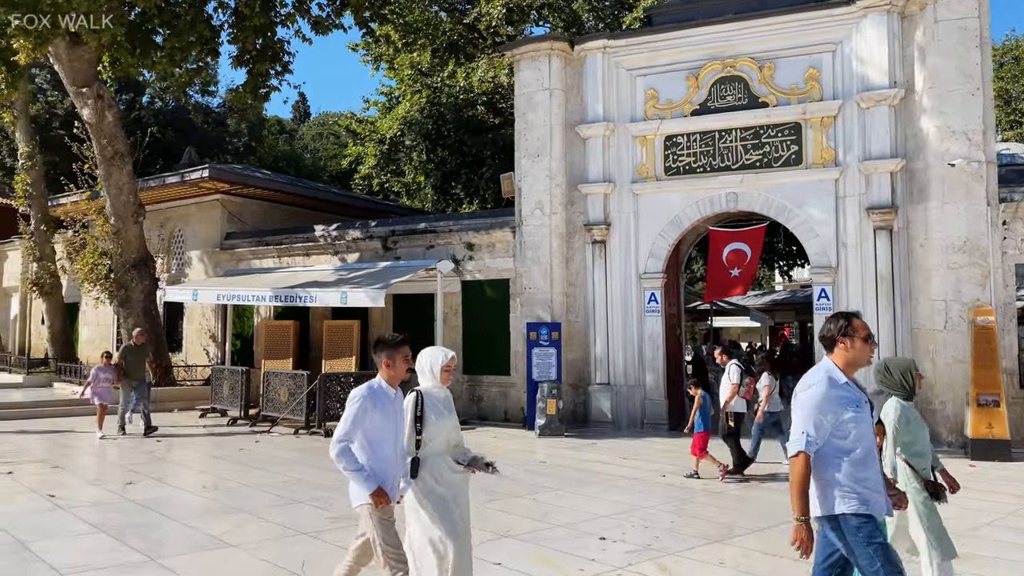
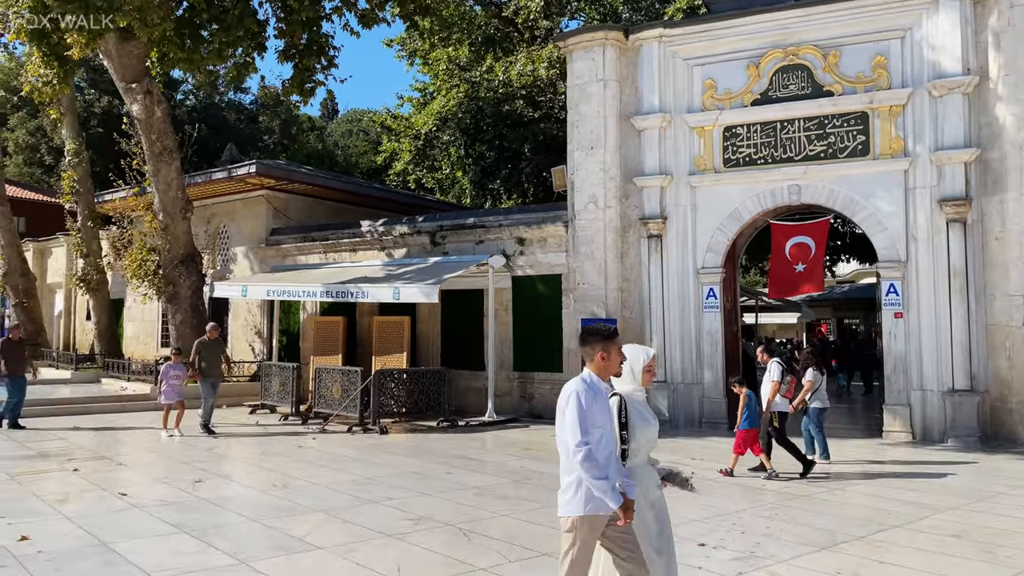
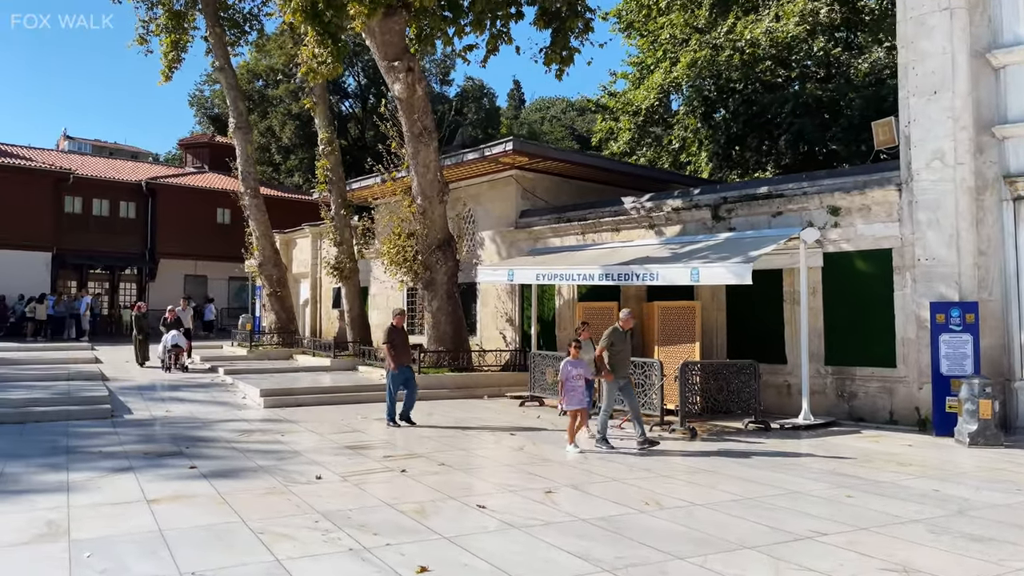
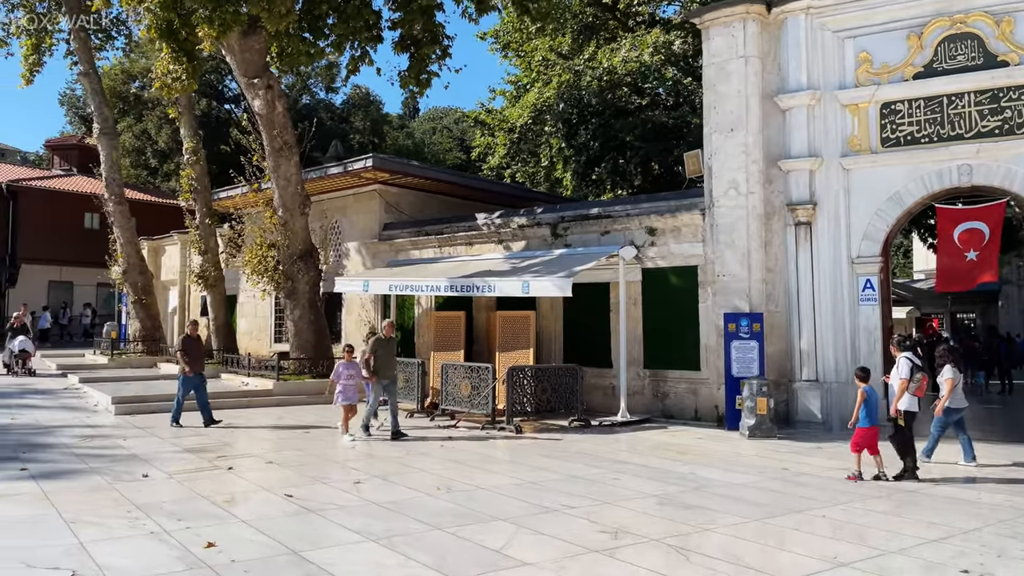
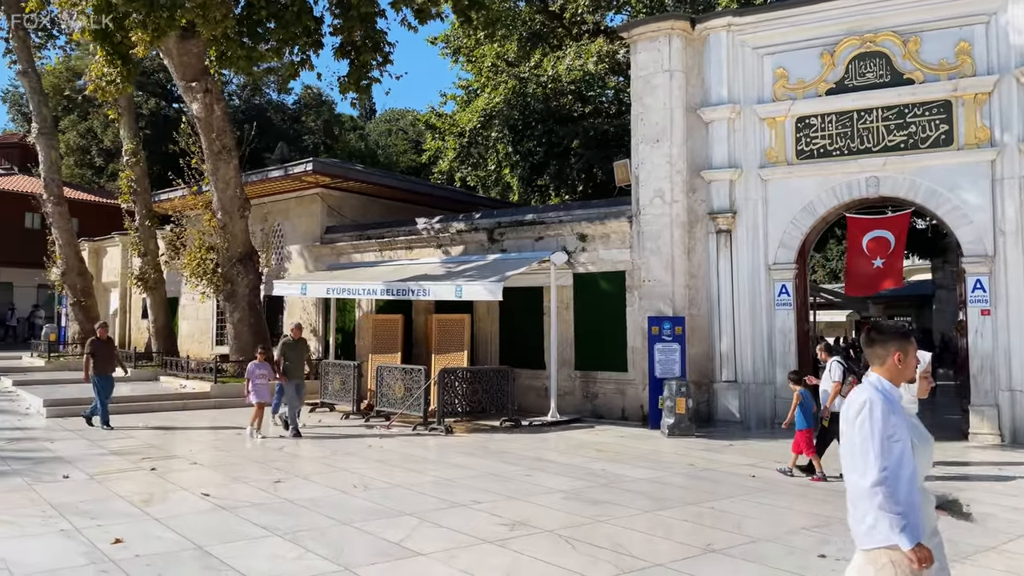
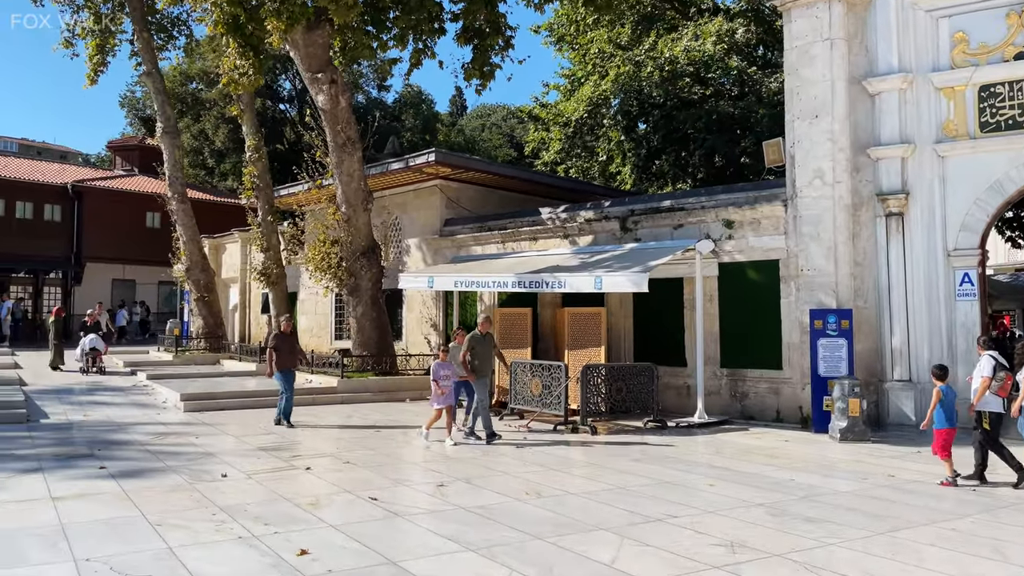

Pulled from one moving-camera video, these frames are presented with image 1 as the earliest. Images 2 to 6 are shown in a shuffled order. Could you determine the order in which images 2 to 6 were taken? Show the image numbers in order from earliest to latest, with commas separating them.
2, 5, 4, 6, 3
